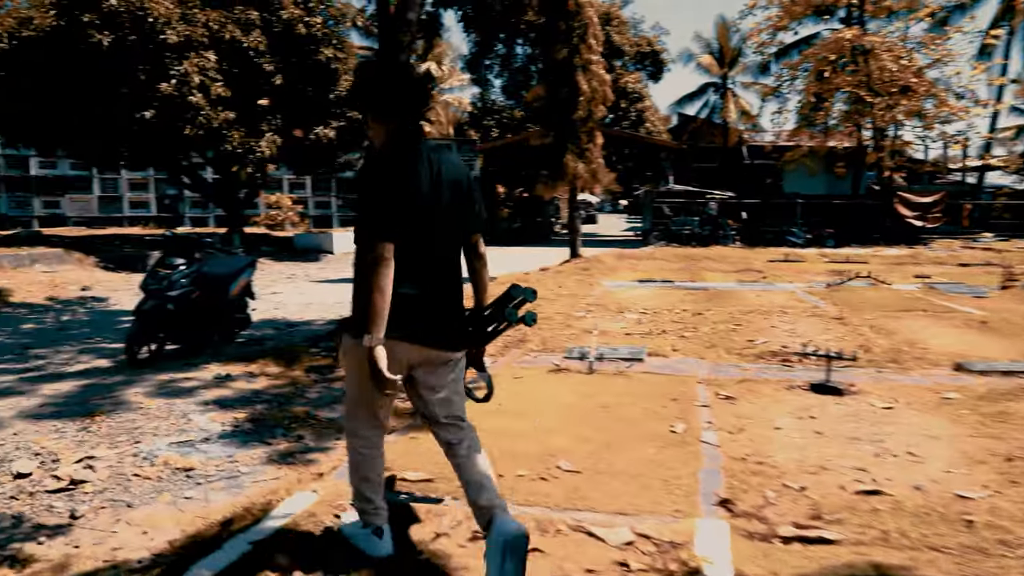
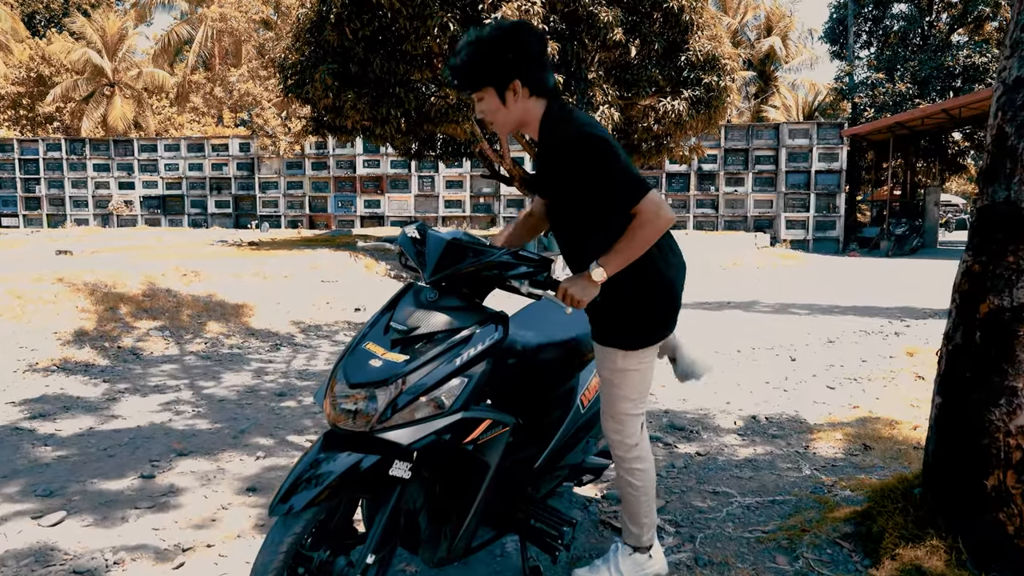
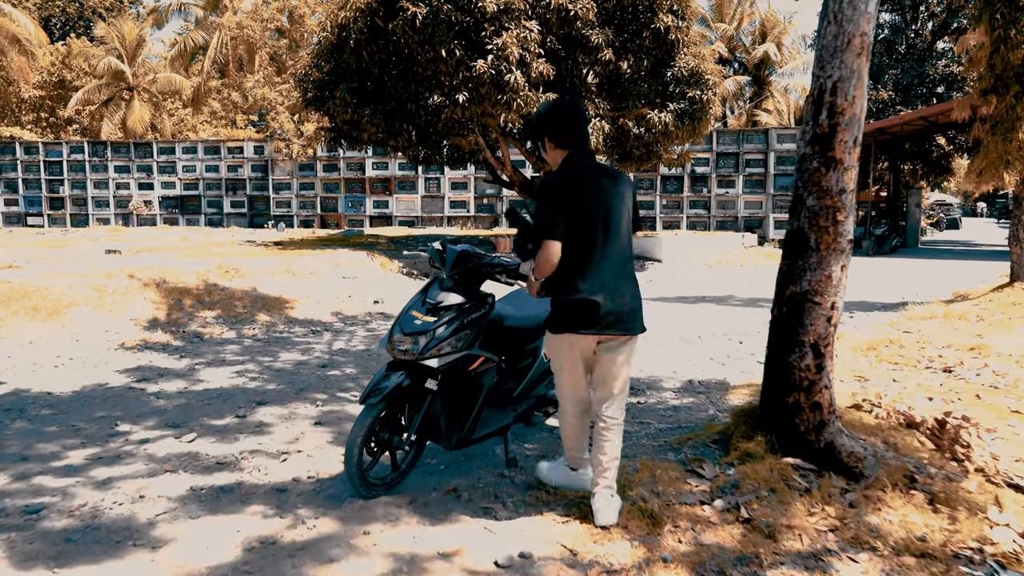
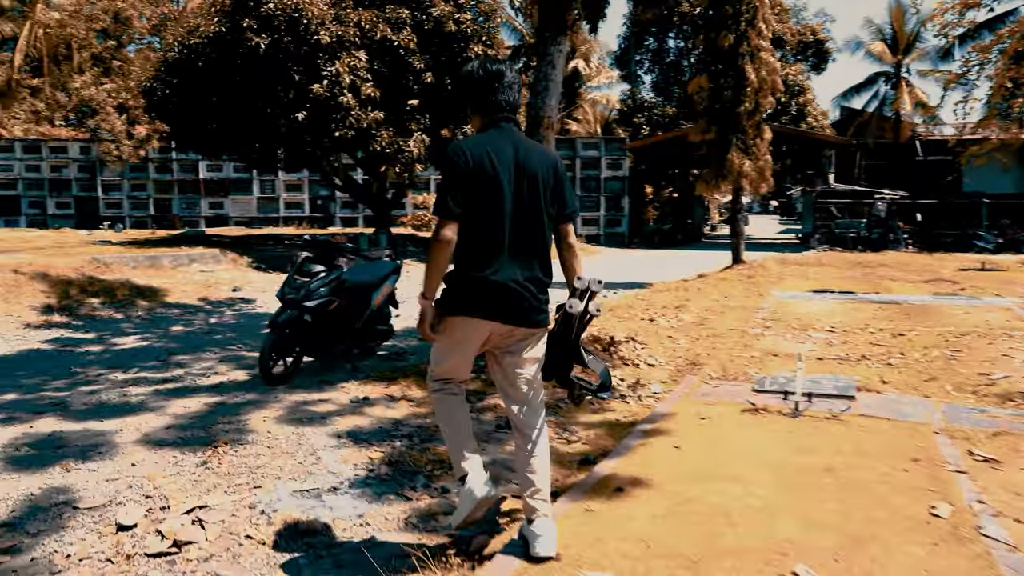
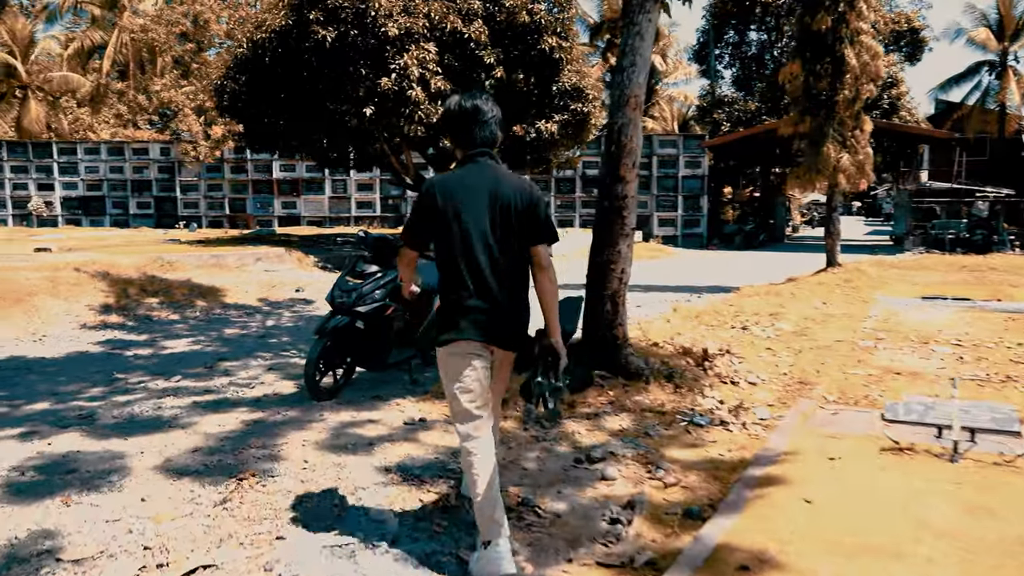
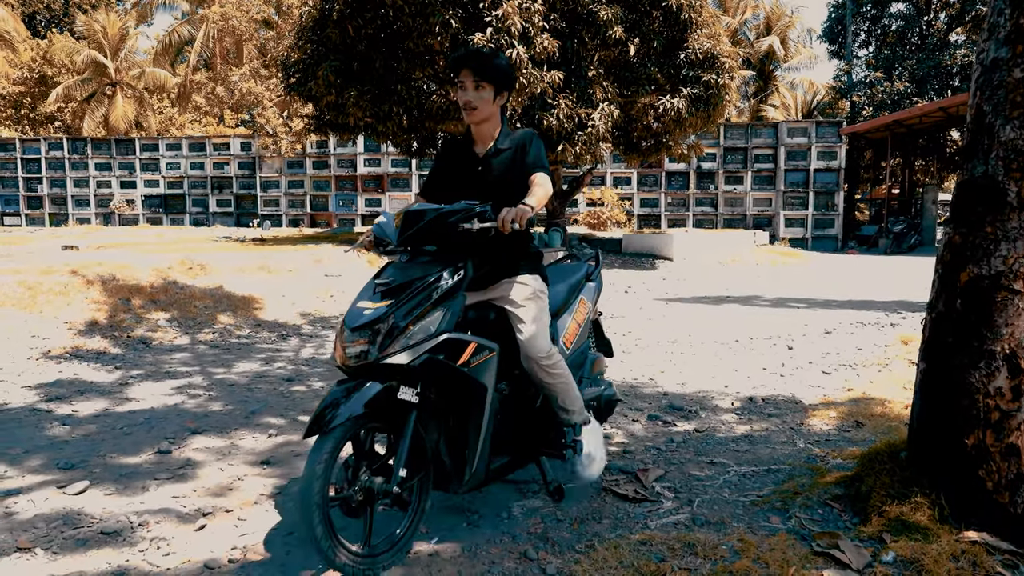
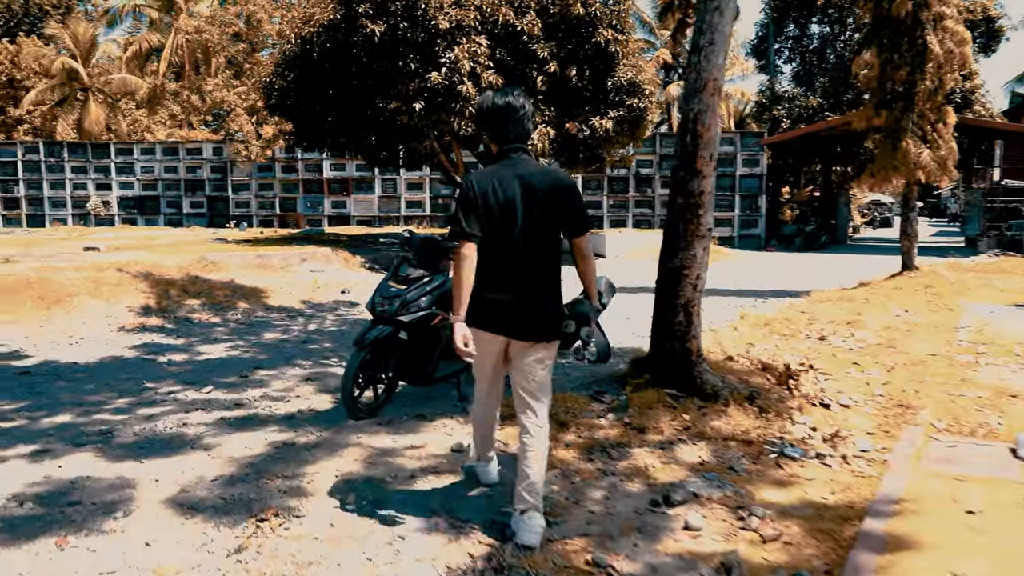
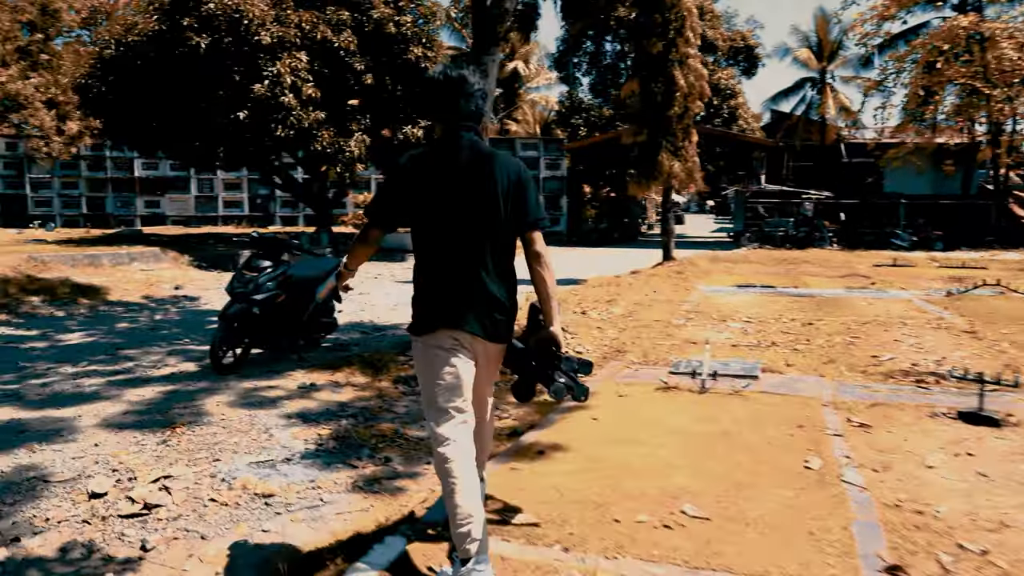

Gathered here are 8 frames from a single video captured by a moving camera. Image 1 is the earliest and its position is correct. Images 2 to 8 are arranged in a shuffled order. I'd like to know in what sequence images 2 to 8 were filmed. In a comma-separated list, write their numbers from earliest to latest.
8, 4, 5, 7, 3, 2, 6
